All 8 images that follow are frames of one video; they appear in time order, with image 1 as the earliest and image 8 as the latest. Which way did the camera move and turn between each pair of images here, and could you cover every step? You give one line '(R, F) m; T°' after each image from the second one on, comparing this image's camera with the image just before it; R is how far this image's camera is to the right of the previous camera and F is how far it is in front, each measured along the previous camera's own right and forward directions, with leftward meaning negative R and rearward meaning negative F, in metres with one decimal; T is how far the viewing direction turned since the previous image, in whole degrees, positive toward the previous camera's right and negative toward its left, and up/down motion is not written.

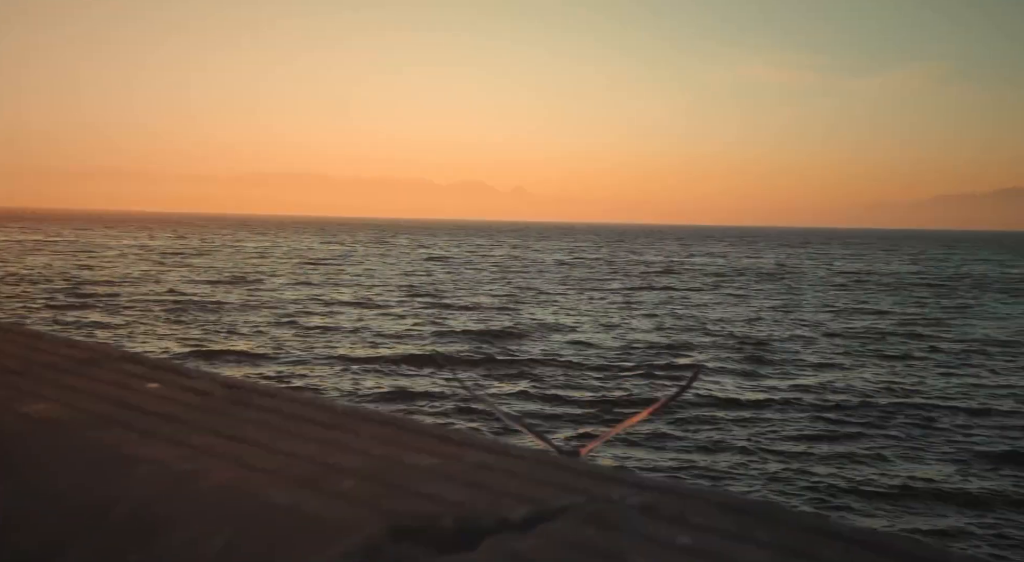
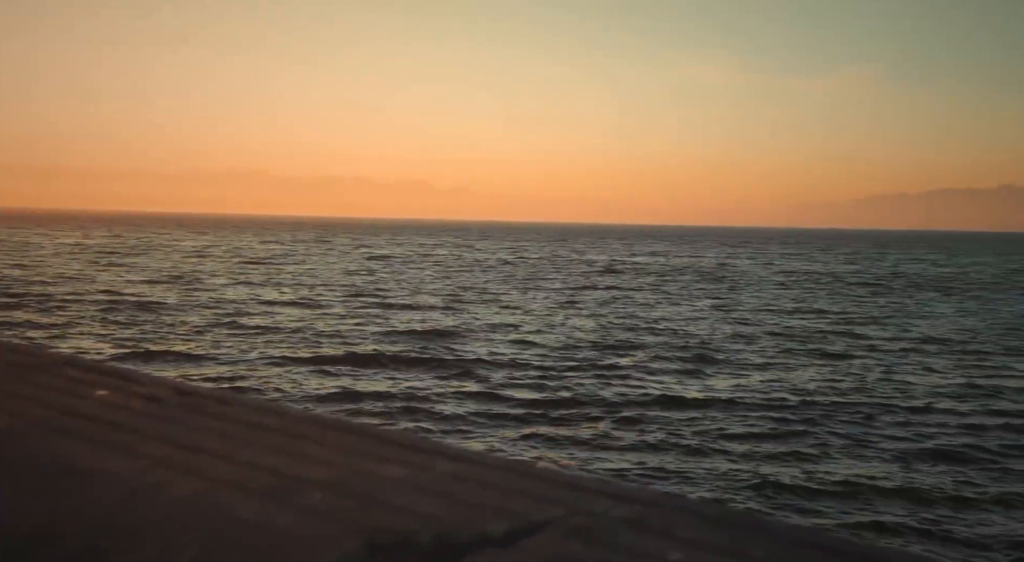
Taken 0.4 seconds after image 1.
(+0.2, +0.1) m; -14°
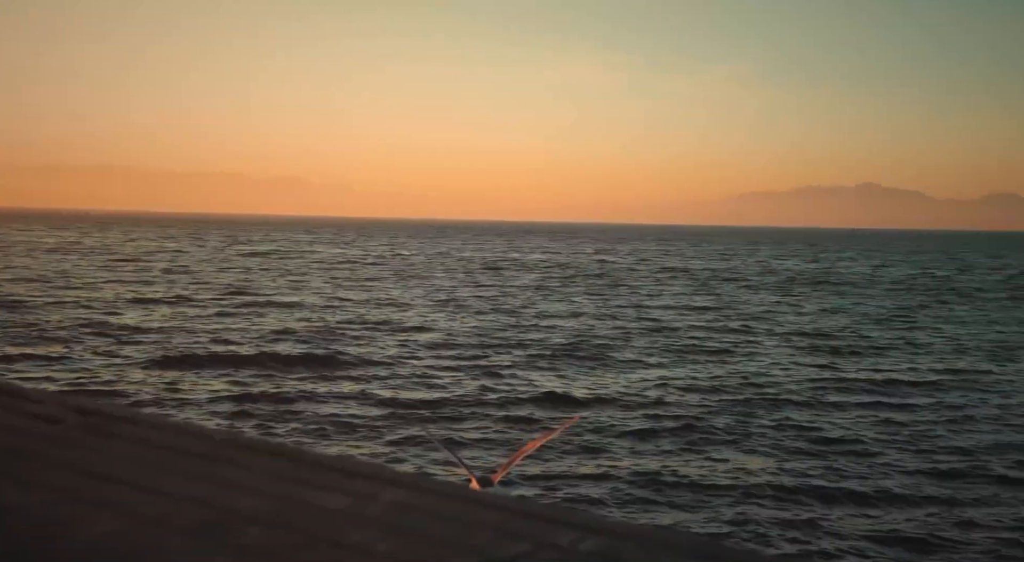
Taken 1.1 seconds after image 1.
(0.0, 0.0) m; +7°
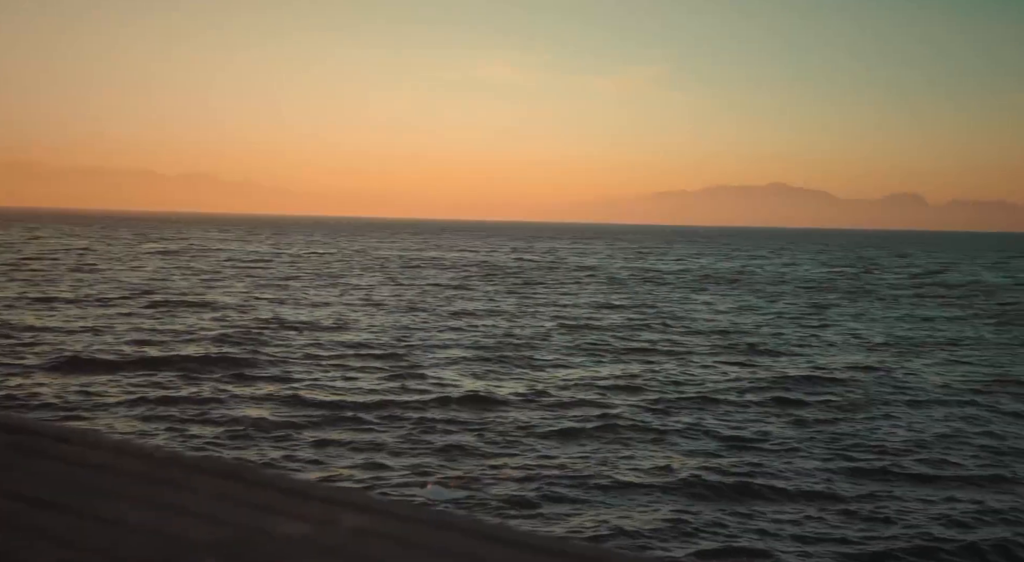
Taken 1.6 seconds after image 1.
(0.0, 0.0) m; +5°
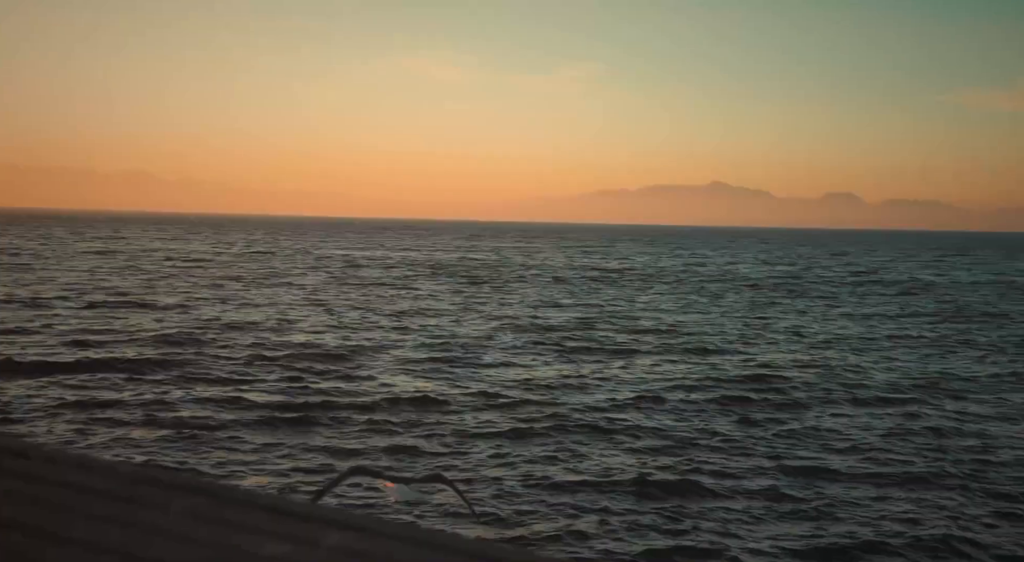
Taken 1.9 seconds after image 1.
(-0.1, +0.2) m; -5°
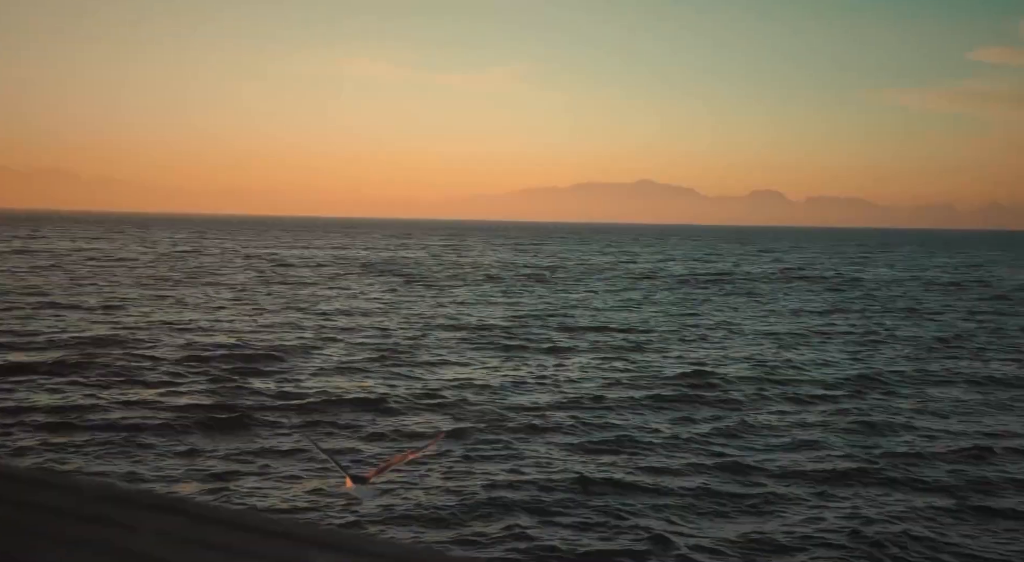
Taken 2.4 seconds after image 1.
(-0.2, +0.1) m; +4°
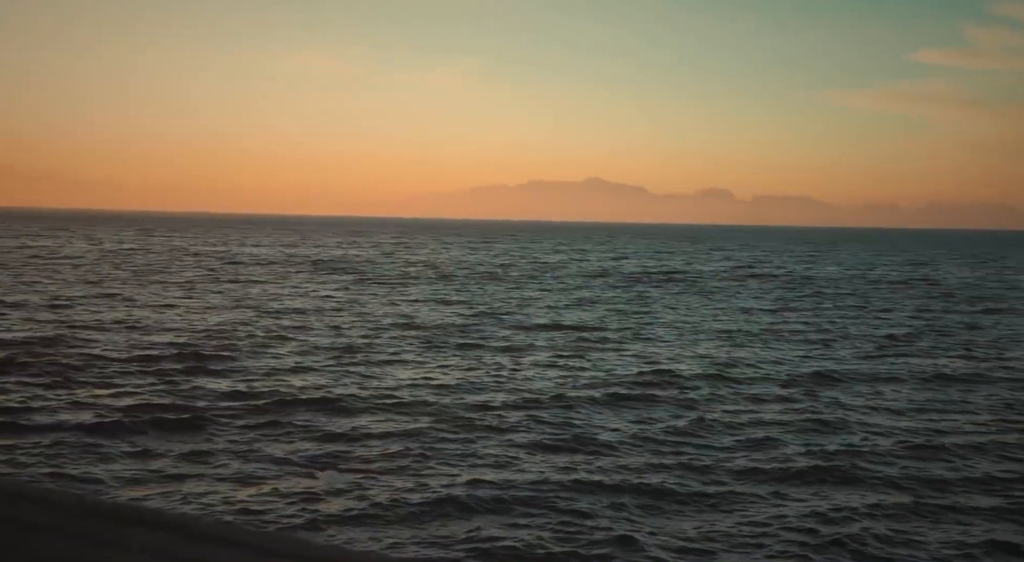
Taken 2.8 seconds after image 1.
(+0.4, 0.0) m; -4°
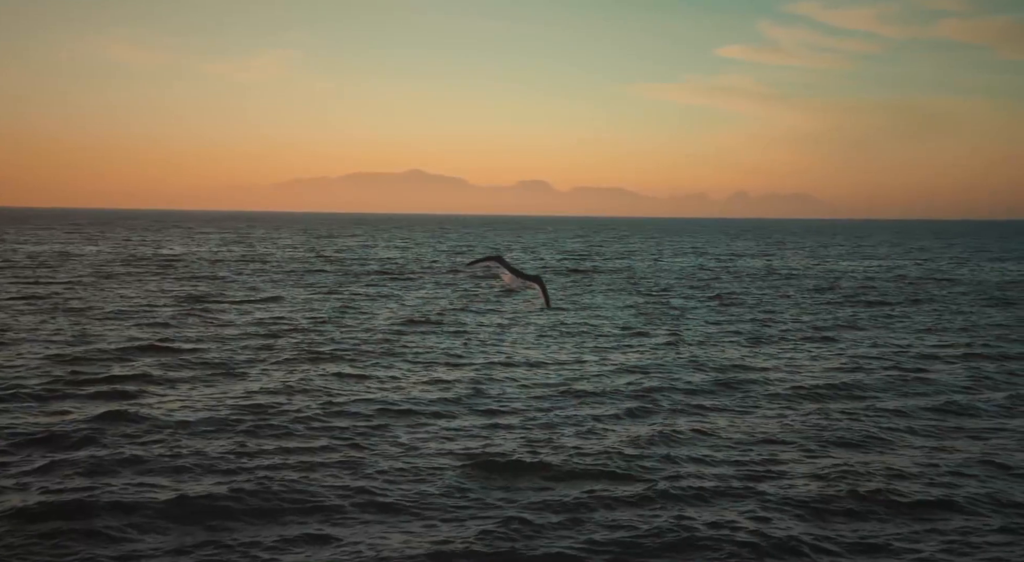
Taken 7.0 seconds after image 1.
(-3.0, +0.3) m; +9°
